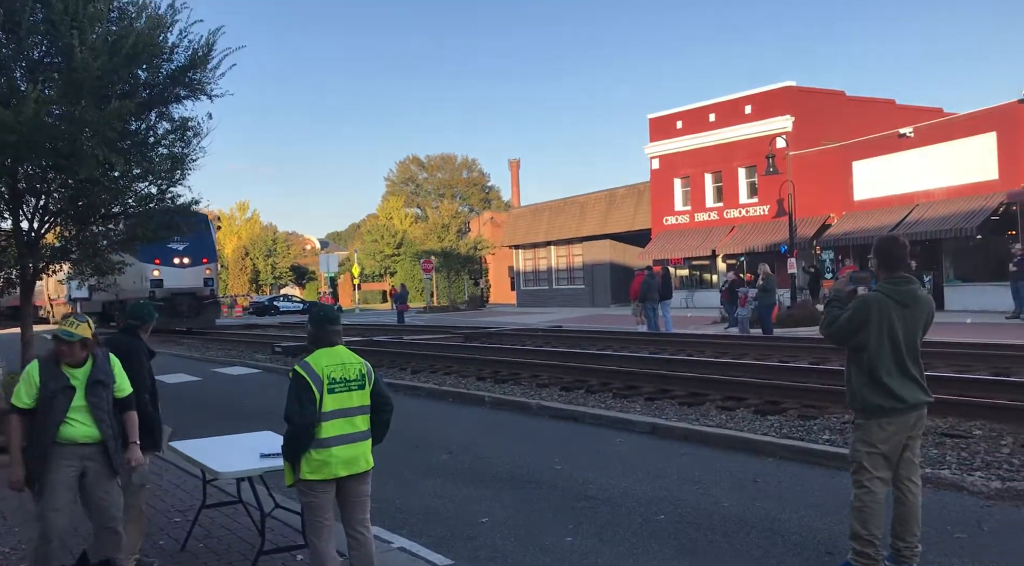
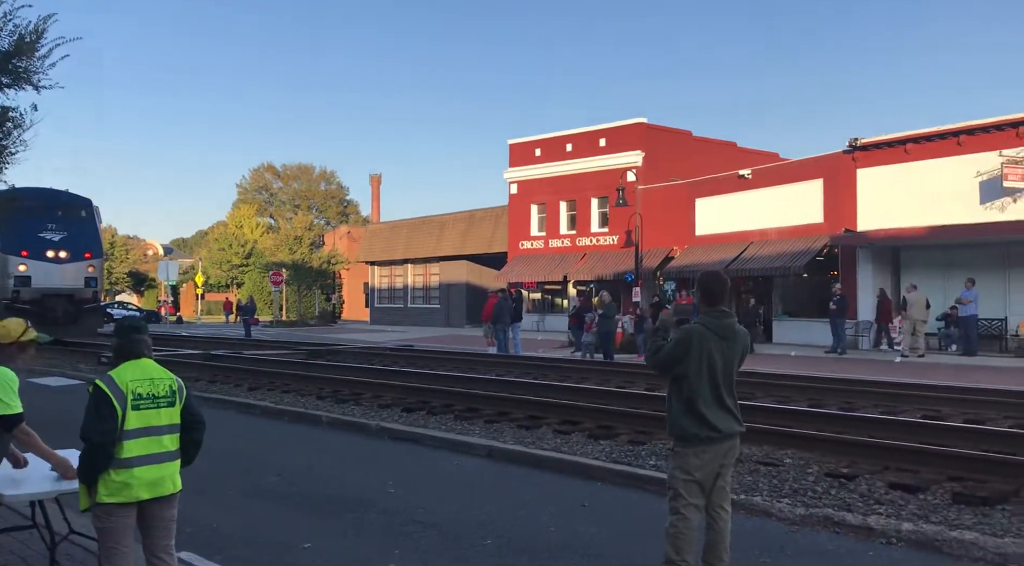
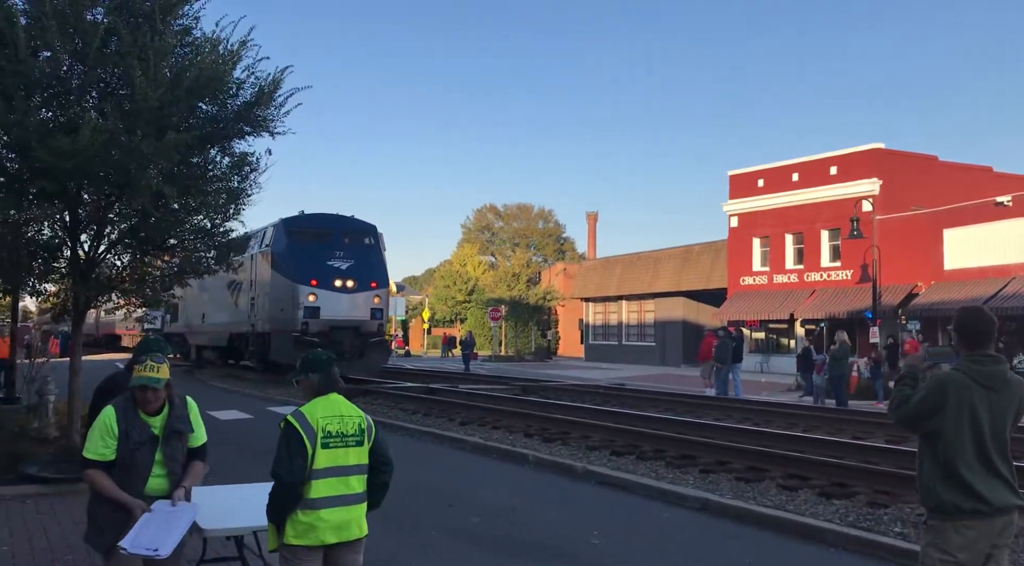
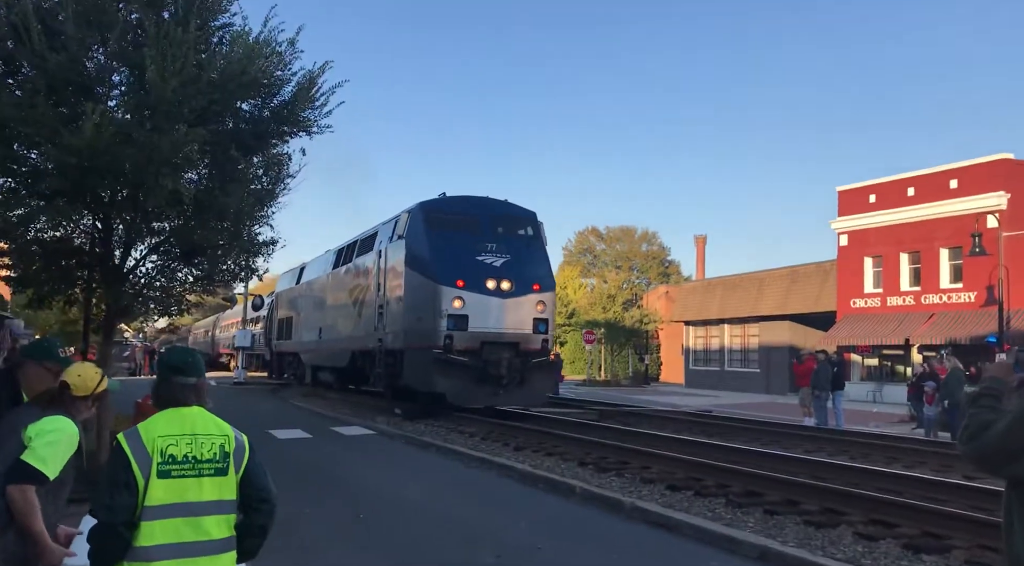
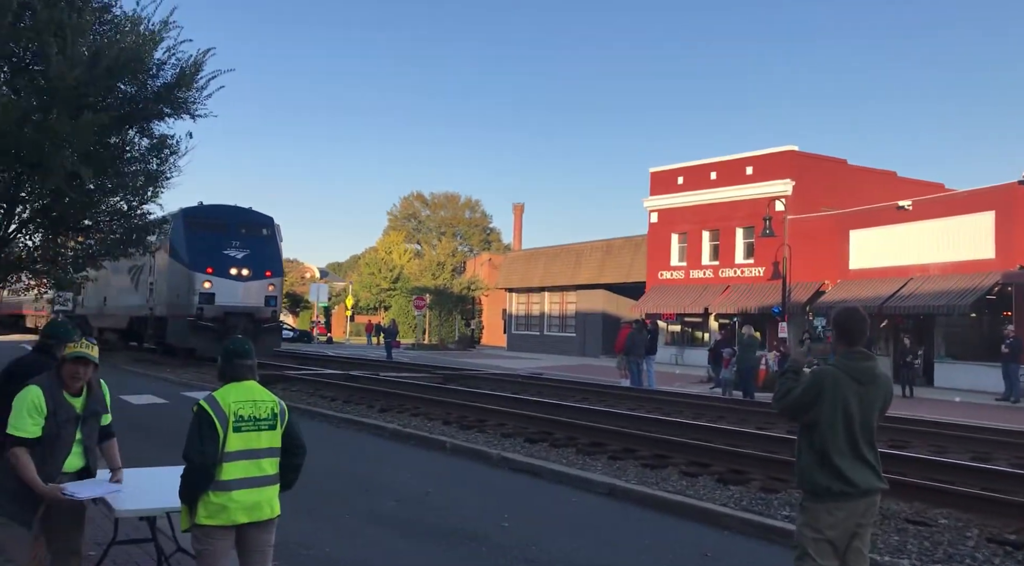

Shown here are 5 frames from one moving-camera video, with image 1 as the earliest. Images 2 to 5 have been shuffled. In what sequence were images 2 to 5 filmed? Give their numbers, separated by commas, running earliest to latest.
2, 5, 3, 4
